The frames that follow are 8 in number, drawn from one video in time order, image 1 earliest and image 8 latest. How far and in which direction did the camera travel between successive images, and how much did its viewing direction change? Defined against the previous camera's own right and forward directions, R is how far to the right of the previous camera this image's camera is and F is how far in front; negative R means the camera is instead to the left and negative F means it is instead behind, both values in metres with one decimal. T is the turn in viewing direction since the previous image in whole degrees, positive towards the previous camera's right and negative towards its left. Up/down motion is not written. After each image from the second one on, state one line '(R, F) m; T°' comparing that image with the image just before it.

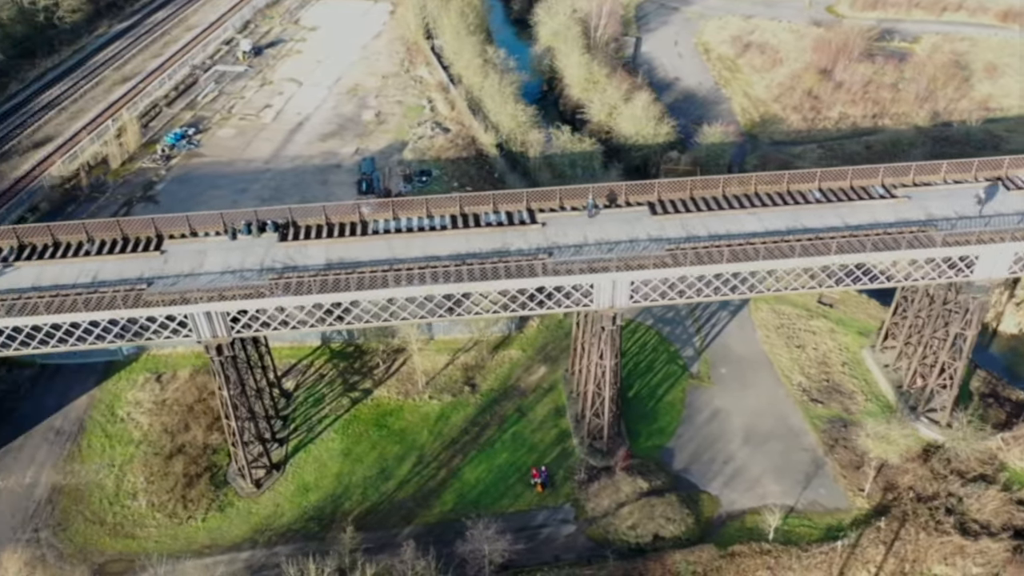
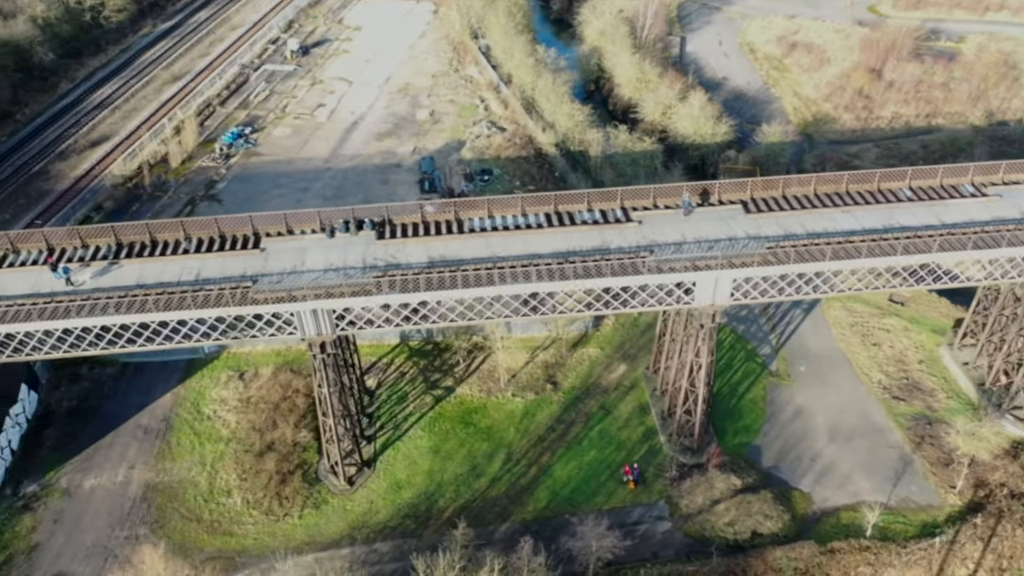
(-3.0, -0.1) m; 0°
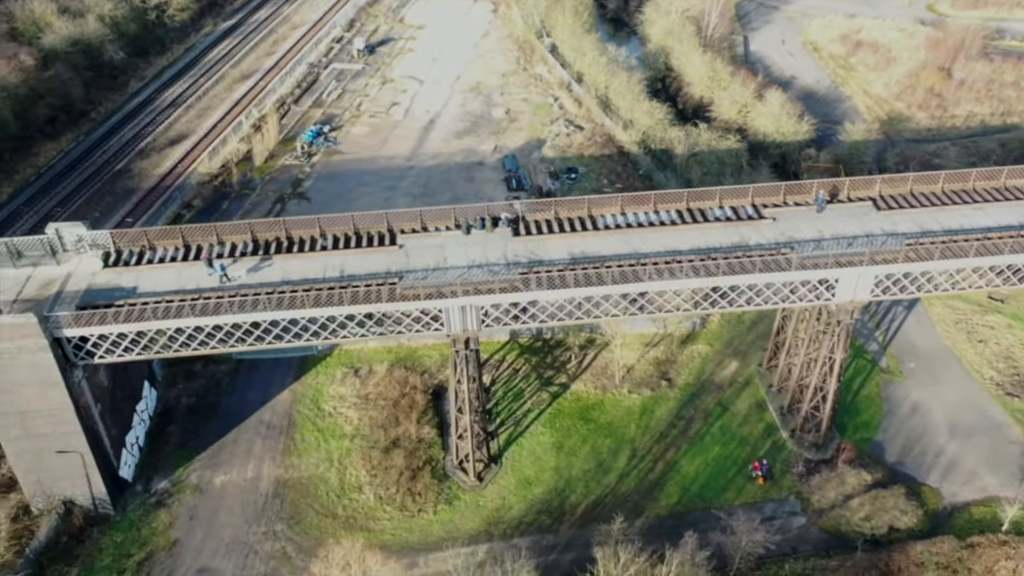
(-4.2, -0.1) m; 0°
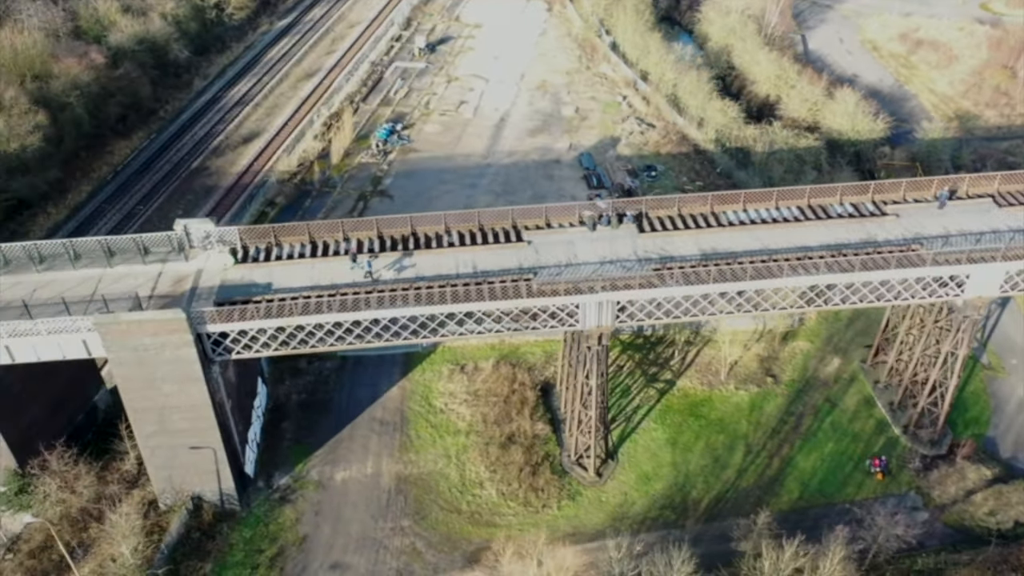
(-4.0, -0.1) m; 0°
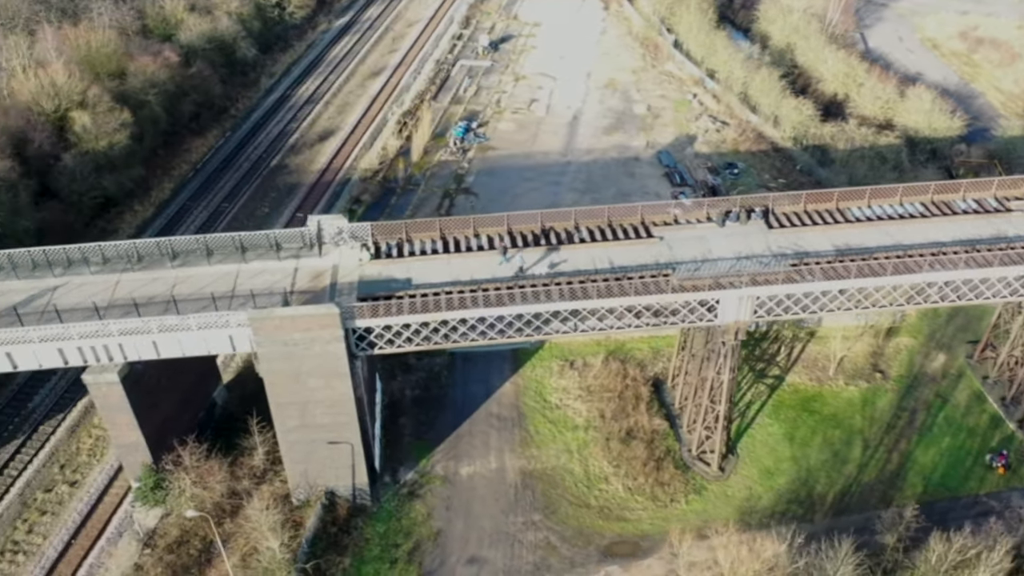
(-4.1, -0.1) m; 0°
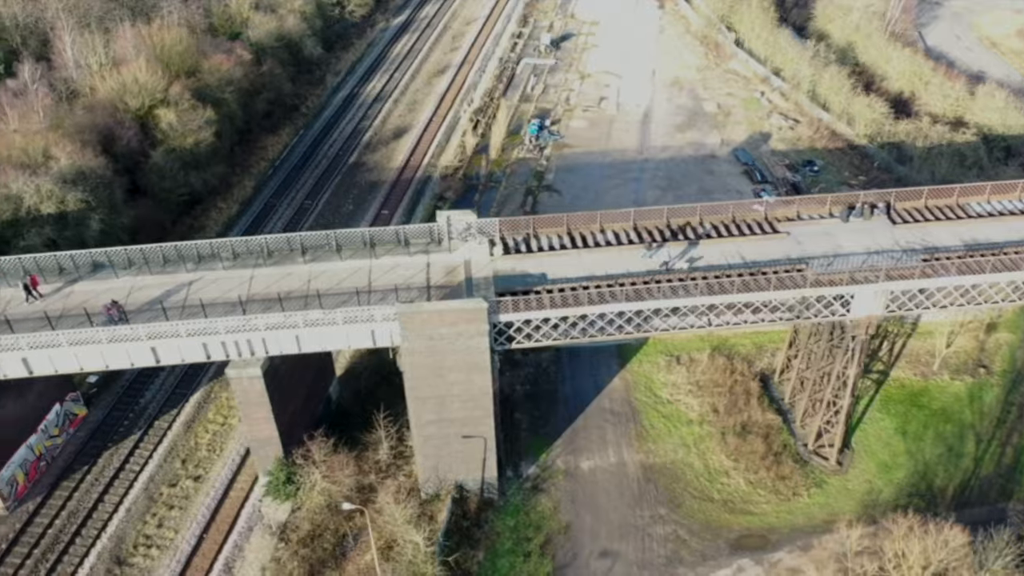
(-4.0, -0.2) m; 0°
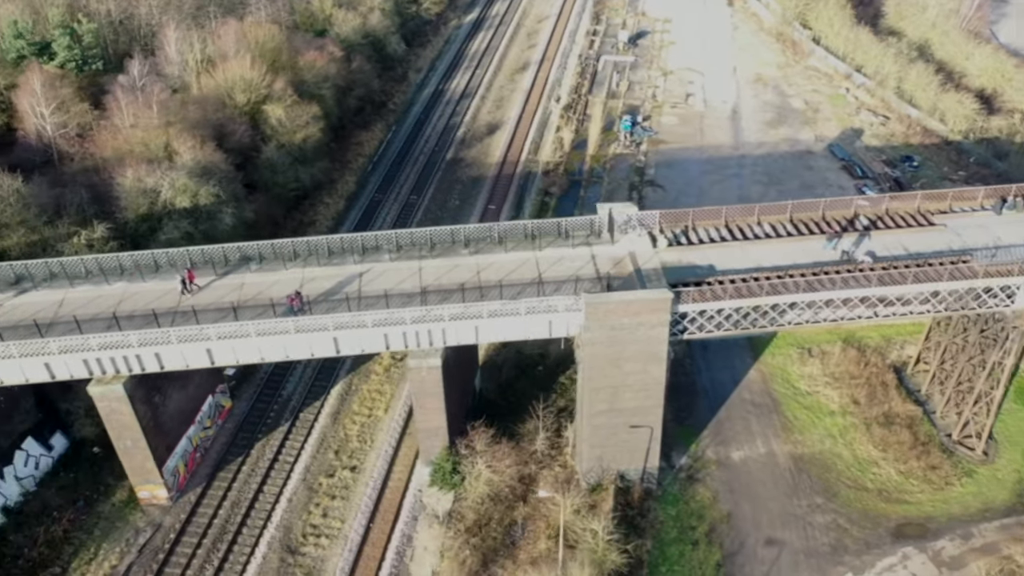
(-5.1, -0.3) m; 0°
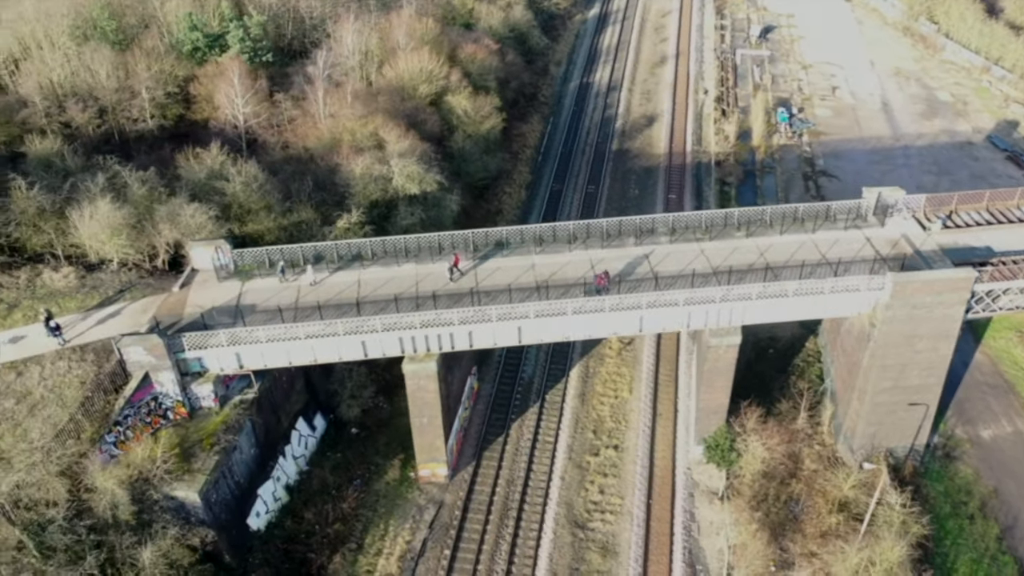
(-8.9, -0.6) m; 0°
